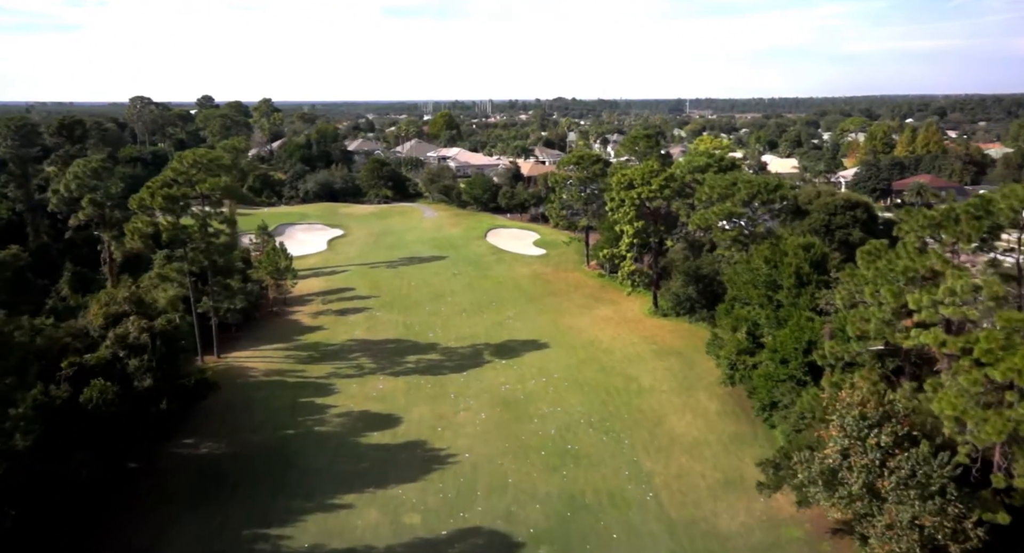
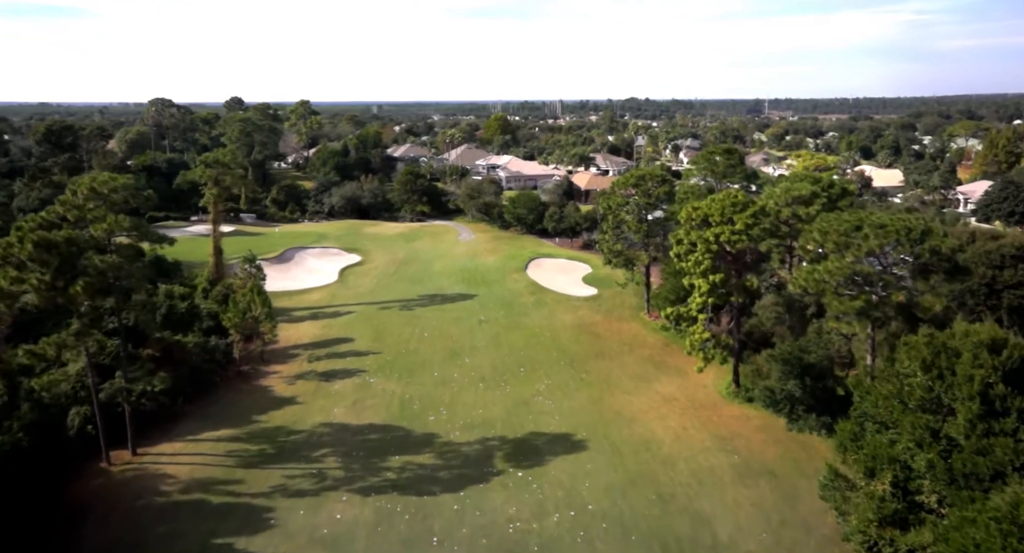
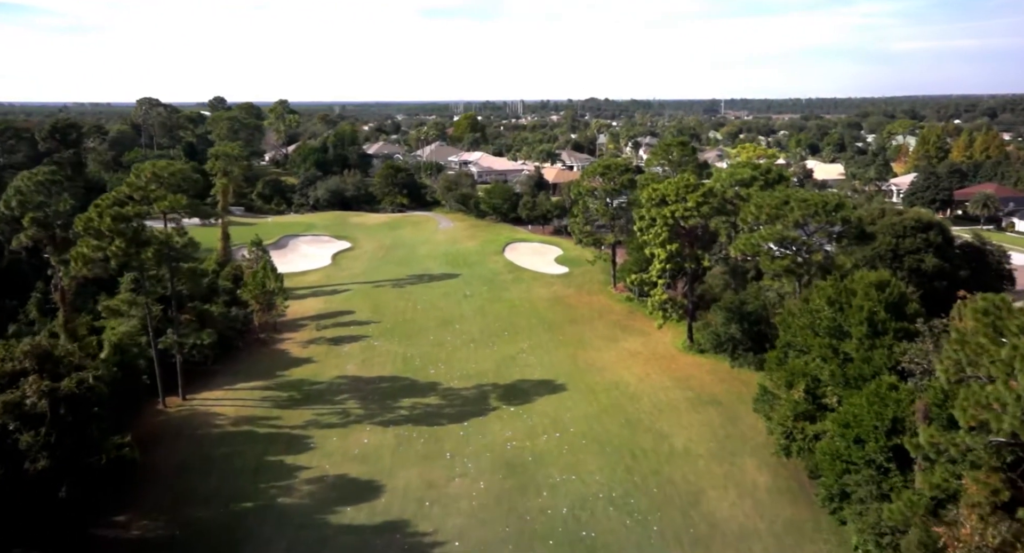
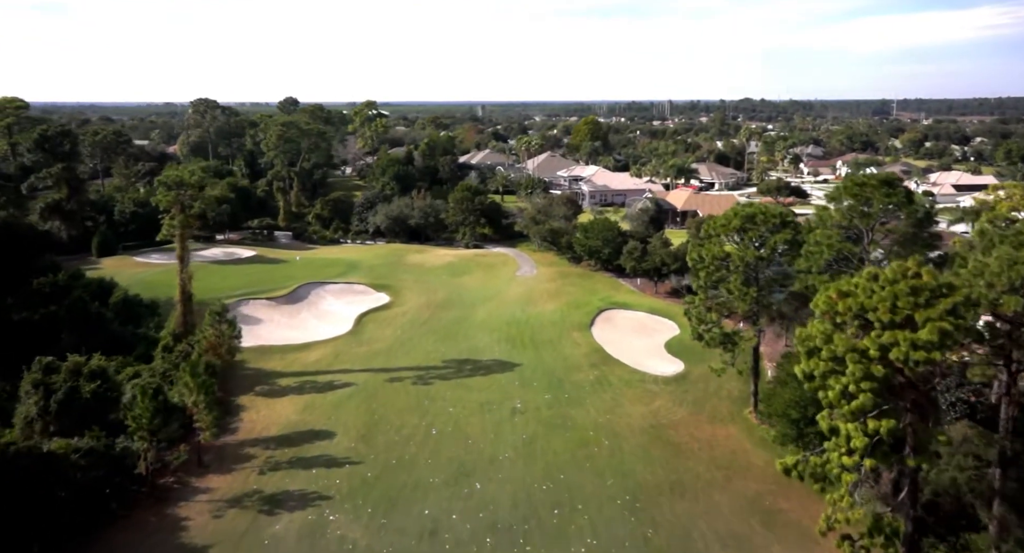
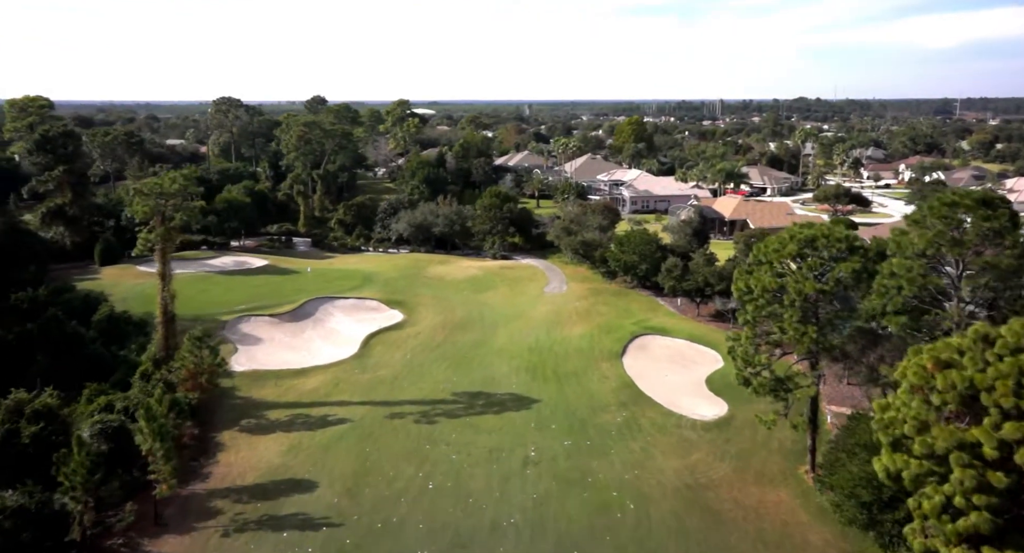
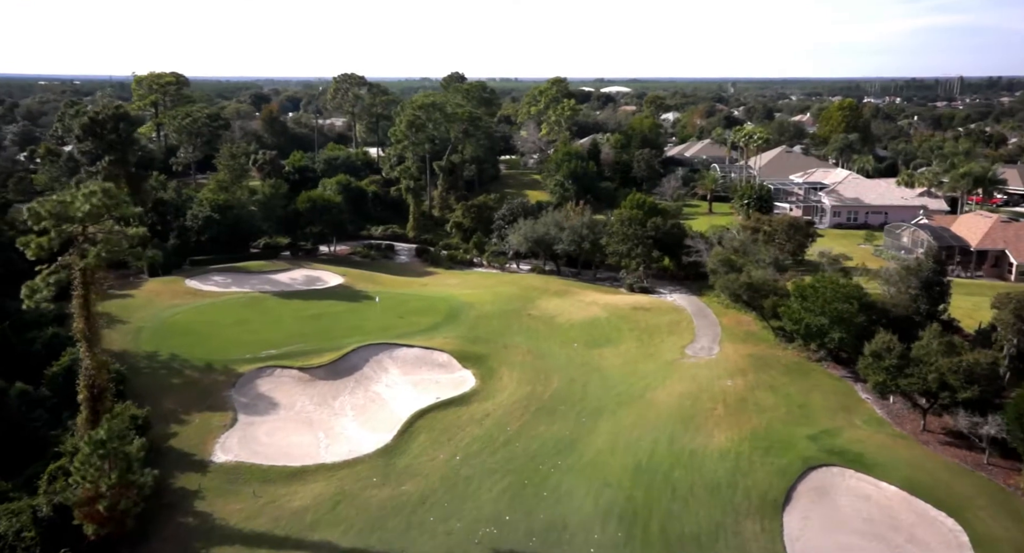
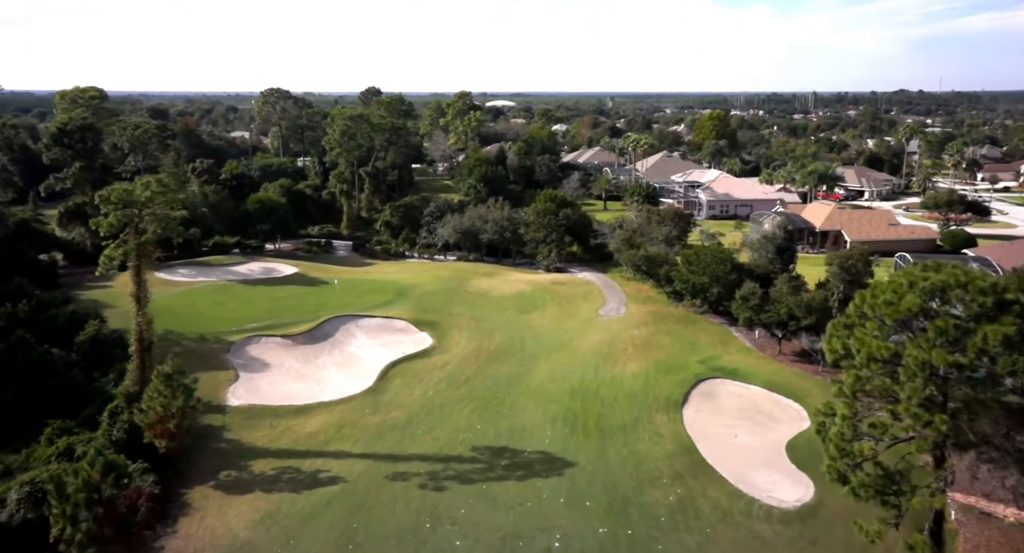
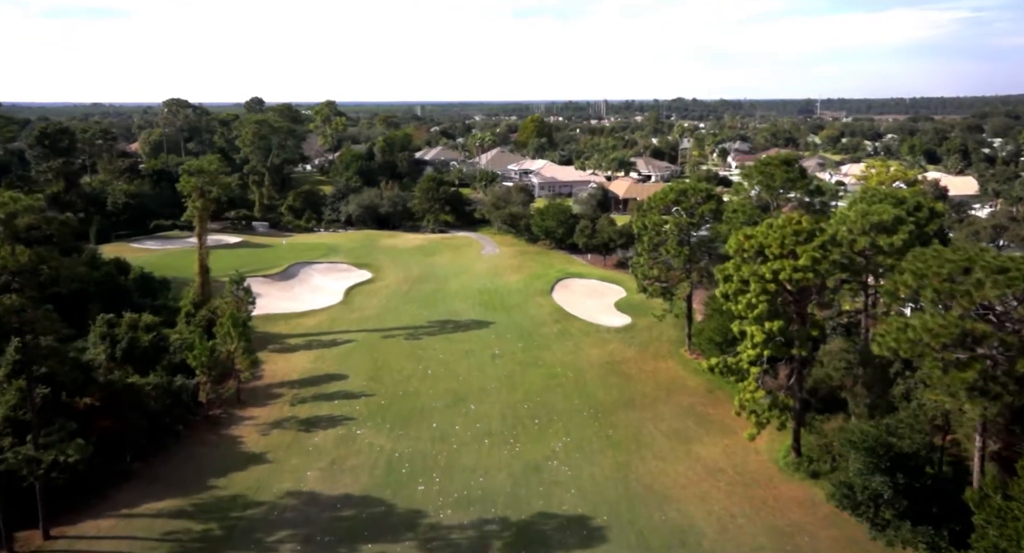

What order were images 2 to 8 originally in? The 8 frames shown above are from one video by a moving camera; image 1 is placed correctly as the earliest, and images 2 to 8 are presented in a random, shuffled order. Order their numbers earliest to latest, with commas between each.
3, 2, 8, 4, 5, 7, 6
